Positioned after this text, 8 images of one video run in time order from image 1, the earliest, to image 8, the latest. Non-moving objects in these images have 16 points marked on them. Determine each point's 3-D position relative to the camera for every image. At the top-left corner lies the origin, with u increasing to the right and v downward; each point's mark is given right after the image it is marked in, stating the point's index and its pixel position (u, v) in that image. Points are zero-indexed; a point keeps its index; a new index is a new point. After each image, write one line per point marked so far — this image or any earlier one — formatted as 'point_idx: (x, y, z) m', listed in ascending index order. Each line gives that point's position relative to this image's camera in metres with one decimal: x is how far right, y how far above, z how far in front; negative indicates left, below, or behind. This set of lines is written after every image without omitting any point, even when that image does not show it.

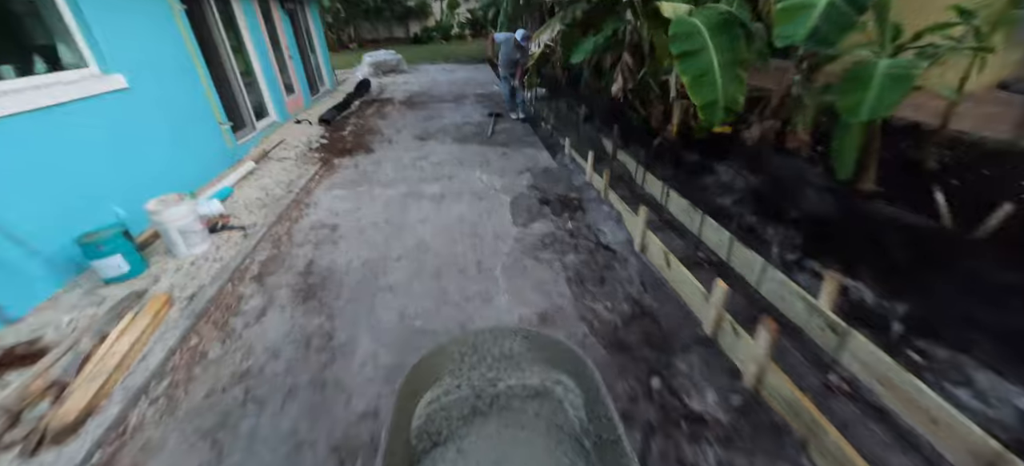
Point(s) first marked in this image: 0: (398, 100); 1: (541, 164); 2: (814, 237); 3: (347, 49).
0: (-2.2, +2.6, +7.2) m
1: (+0.3, +0.8, +4.3) m
2: (+2.1, 0.0, +2.6) m
3: (-5.9, +6.7, +13.6) m
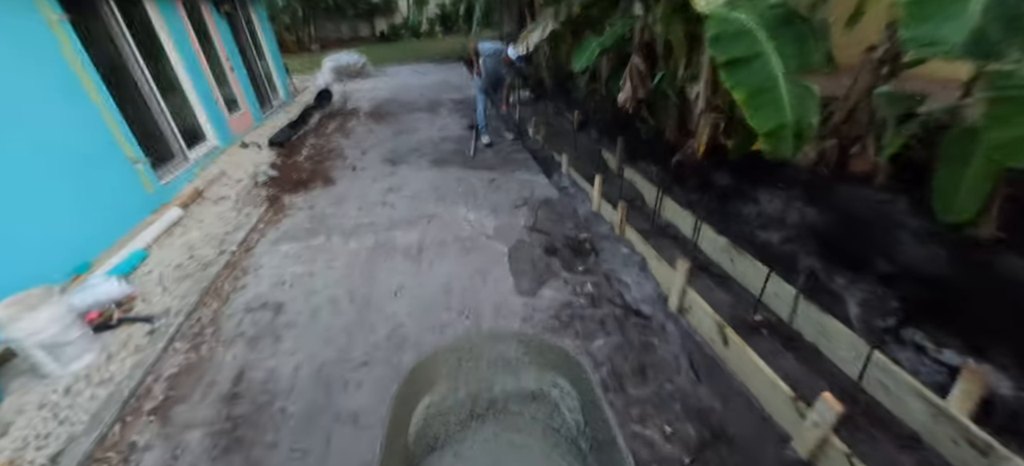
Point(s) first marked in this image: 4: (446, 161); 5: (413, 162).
0: (-2.5, +2.1, +6.3) m
1: (+0.3, +0.4, +3.6) m
2: (+2.2, -0.4, +2.0) m
3: (-6.7, +6.1, +12.5) m
4: (-0.7, +0.8, +4.2) m
5: (-1.1, +0.8, +4.3) m
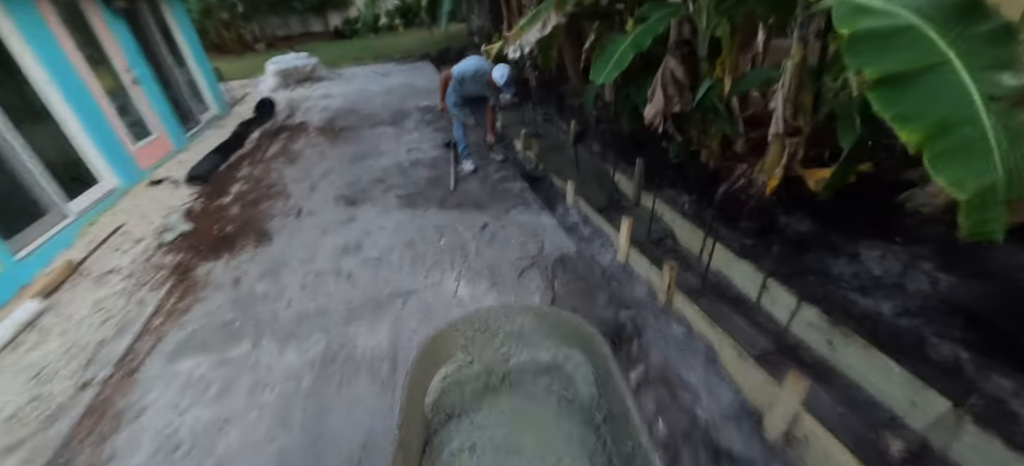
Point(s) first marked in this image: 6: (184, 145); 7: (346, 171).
0: (-2.8, +1.5, +5.2) m
1: (+0.3, -0.1, +2.7) m
2: (+2.3, -0.7, +1.3) m
3: (-7.6, +5.4, +11.0) m
4: (-0.8, +0.3, +3.3) m
5: (-1.2, +0.3, +3.3) m
6: (-4.3, +1.2, +4.9) m
7: (-1.7, +0.6, +3.9) m
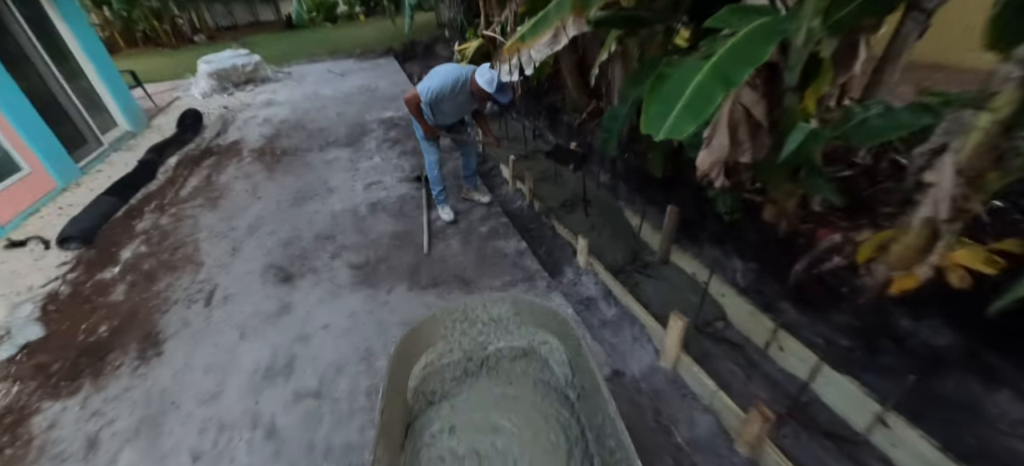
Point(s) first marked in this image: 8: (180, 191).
0: (-3.0, +1.0, +4.2) m
1: (+0.3, -0.6, +1.9) m
2: (+2.4, -1.2, +0.7) m
3: (-8.2, +4.9, +9.5) m
4: (-0.8, -0.2, +2.4) m
5: (-1.2, -0.3, +2.4) m
6: (-4.5, +0.6, +3.8) m
7: (-1.8, +0.1, +2.9) m
8: (-3.1, +0.4, +3.5) m
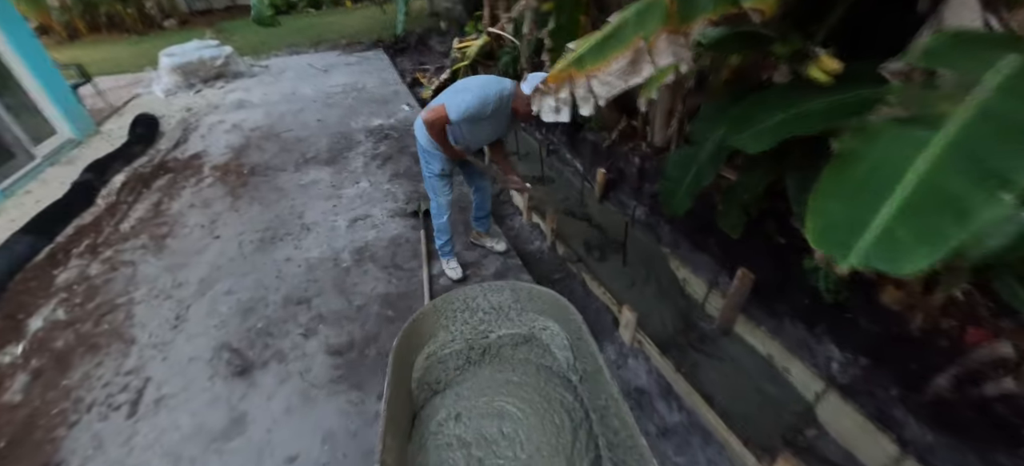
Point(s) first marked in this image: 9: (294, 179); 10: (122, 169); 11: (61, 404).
0: (-2.9, +0.7, +3.6) m
1: (+0.4, -1.0, +1.4) m
2: (+2.6, -1.6, +0.2) m
3: (-8.2, +4.7, +8.6) m
4: (-0.7, -0.6, +1.8) m
5: (-1.1, -0.6, +1.8) m
6: (-4.4, +0.2, +3.1) m
7: (-1.7, -0.2, +2.3) m
8: (-3.0, +0.1, +2.8) m
9: (-1.9, +0.5, +3.2) m
10: (-3.7, +0.6, +3.5) m
11: (-2.1, -0.8, +1.7) m
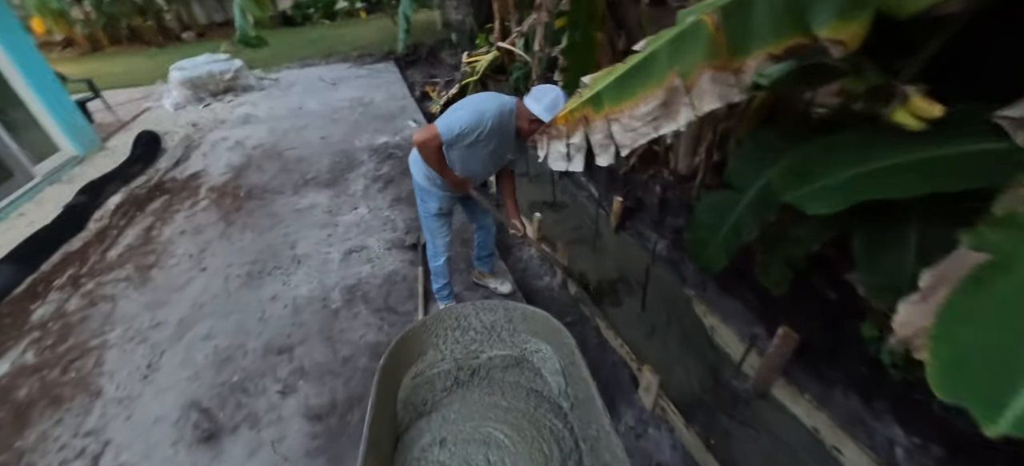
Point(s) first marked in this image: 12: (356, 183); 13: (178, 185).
0: (-2.8, +0.5, +3.4) m
1: (+0.4, -1.2, +1.1) m
2: (+2.5, -1.9, -0.1) m
3: (-7.9, +4.5, +8.7) m
4: (-0.7, -0.8, +1.6) m
5: (-1.1, -0.8, +1.6) m
6: (-4.3, +0.1, +3.1) m
7: (-1.6, -0.5, +2.1) m
8: (-2.9, -0.1, +2.7) m
9: (-1.8, +0.2, +3.1) m
10: (-3.6, +0.4, +3.4) m
11: (-2.1, -1.0, +1.6) m
12: (-1.4, +0.4, +3.2) m
13: (-3.0, +0.4, +3.4) m
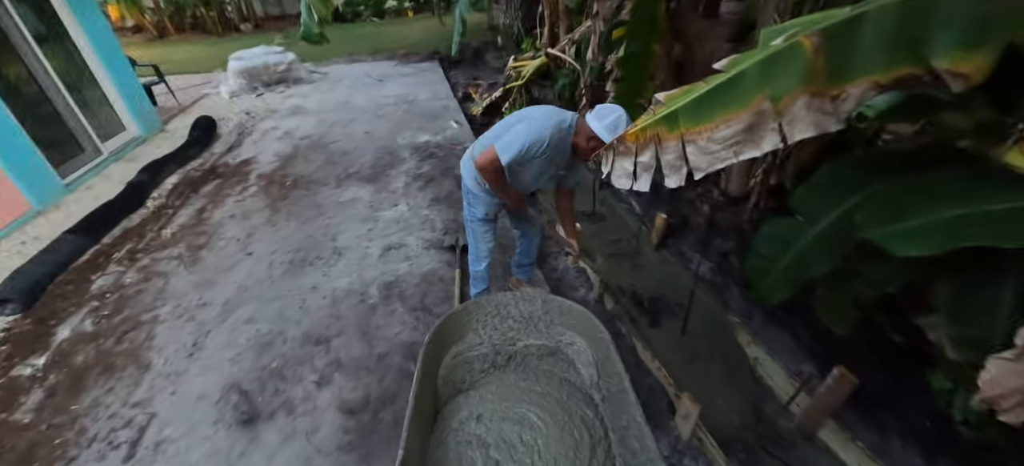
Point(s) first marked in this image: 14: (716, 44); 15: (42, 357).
0: (-2.4, +0.6, +3.6) m
1: (+0.5, -1.3, +1.1) m
2: (+2.5, -2.1, -0.3) m
3: (-6.9, +5.0, +9.2) m
4: (-0.5, -0.8, +1.6) m
5: (-0.9, -0.8, +1.7) m
6: (-4.0, +0.3, +3.3) m
7: (-1.4, -0.4, +2.2) m
8: (-2.6, 0.0, +2.8) m
9: (-1.5, +0.3, +3.1) m
10: (-3.2, +0.6, +3.6) m
11: (-2.0, -0.9, +1.6) m
12: (-1.0, +0.5, +3.3) m
13: (-2.7, +0.6, +3.6) m
14: (+1.2, +1.1, +2.1) m
15: (-2.5, -0.6, +2.0) m
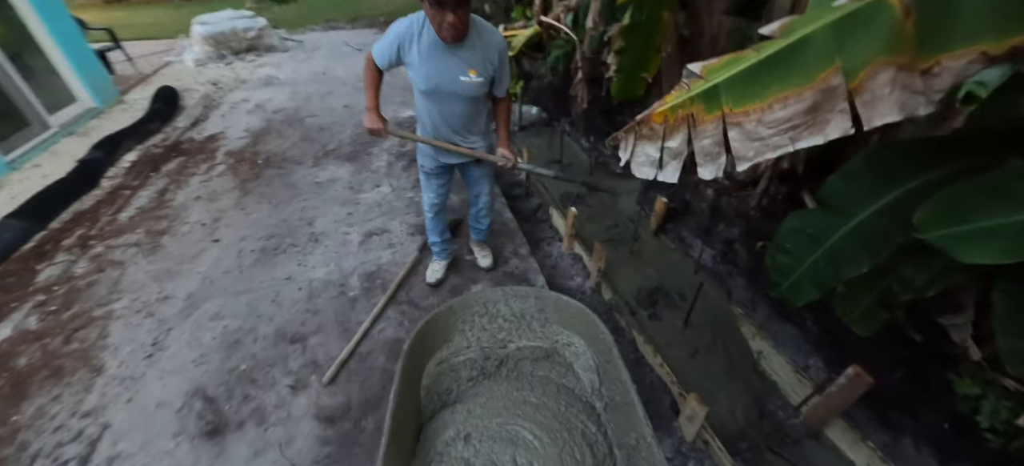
0: (-2.5, +0.8, +3.3) m
1: (+0.5, -1.3, +1.0) m
2: (+2.5, -2.2, -0.3) m
3: (-7.1, +5.5, +8.5) m
4: (-0.6, -0.8, +1.5) m
5: (-1.0, -0.8, +1.5) m
6: (-4.0, +0.5, +3.0) m
7: (-1.5, -0.3, +2.0) m
8: (-2.7, +0.1, +2.6) m
9: (-1.6, +0.4, +2.9) m
10: (-3.3, +0.7, +3.3) m
11: (-2.0, -0.8, +1.5) m
12: (-1.1, +0.6, +3.1) m
13: (-2.8, +0.8, +3.3) m
14: (+1.1, +1.1, +1.9) m
15: (-2.5, -0.6, +1.7) m
